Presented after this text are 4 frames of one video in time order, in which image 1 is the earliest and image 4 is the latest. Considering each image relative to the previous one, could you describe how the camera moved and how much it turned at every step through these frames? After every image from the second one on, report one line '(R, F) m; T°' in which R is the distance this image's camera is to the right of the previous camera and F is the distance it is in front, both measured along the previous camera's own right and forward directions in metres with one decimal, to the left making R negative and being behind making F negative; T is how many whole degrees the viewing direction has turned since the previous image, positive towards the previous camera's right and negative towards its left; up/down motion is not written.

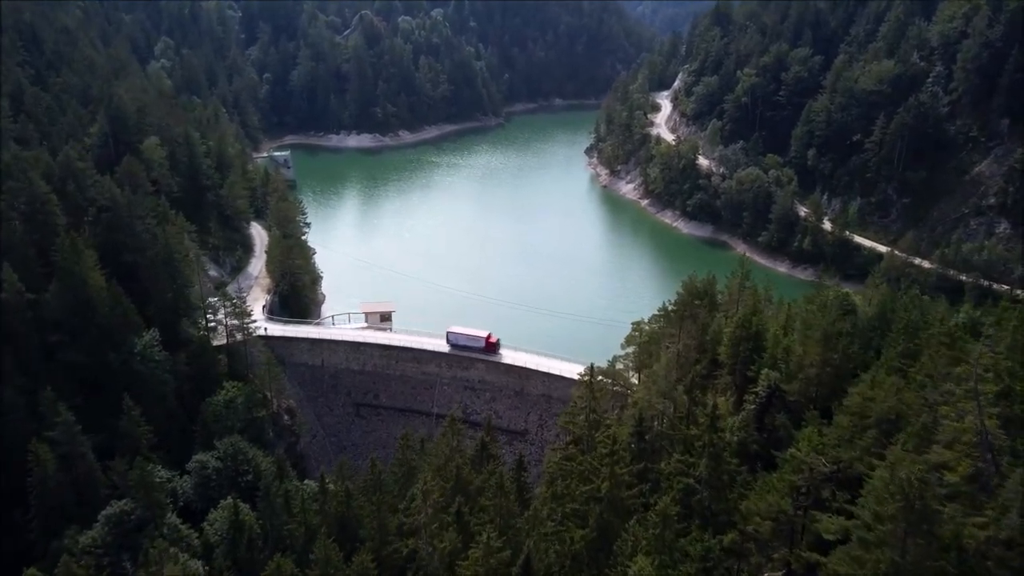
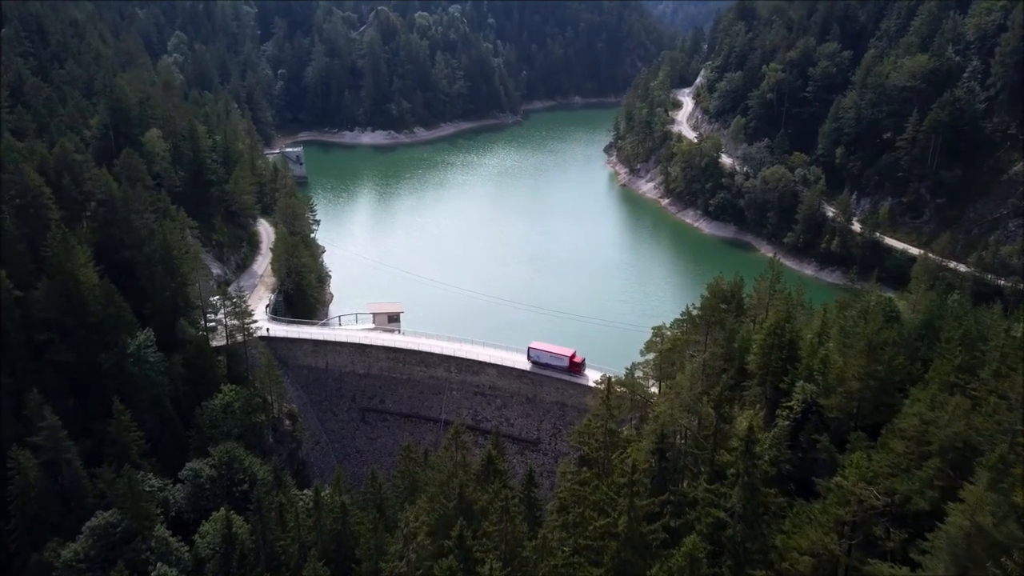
(+0.3, +2.5) m; -1°
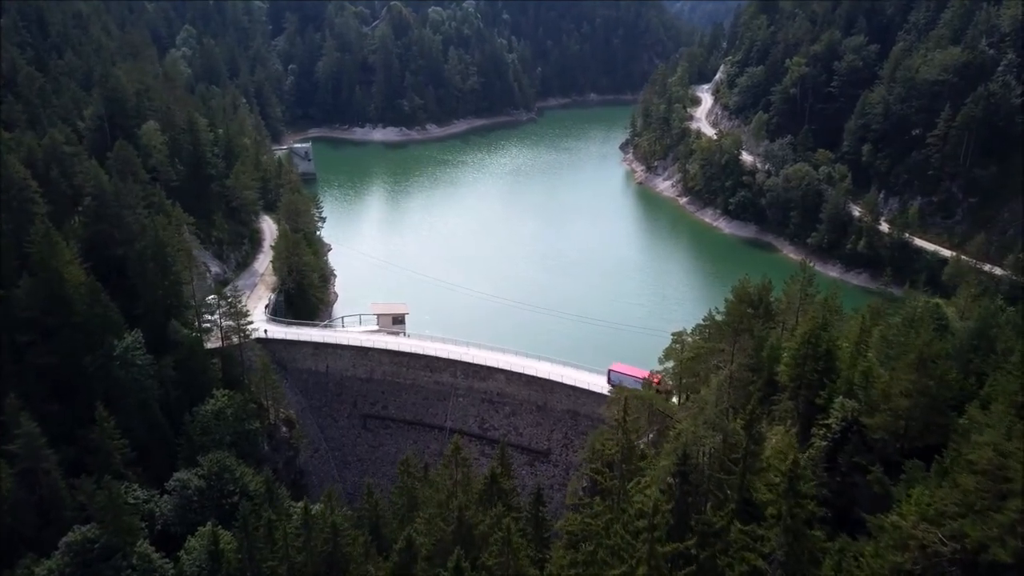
(+0.3, +2.6) m; -1°
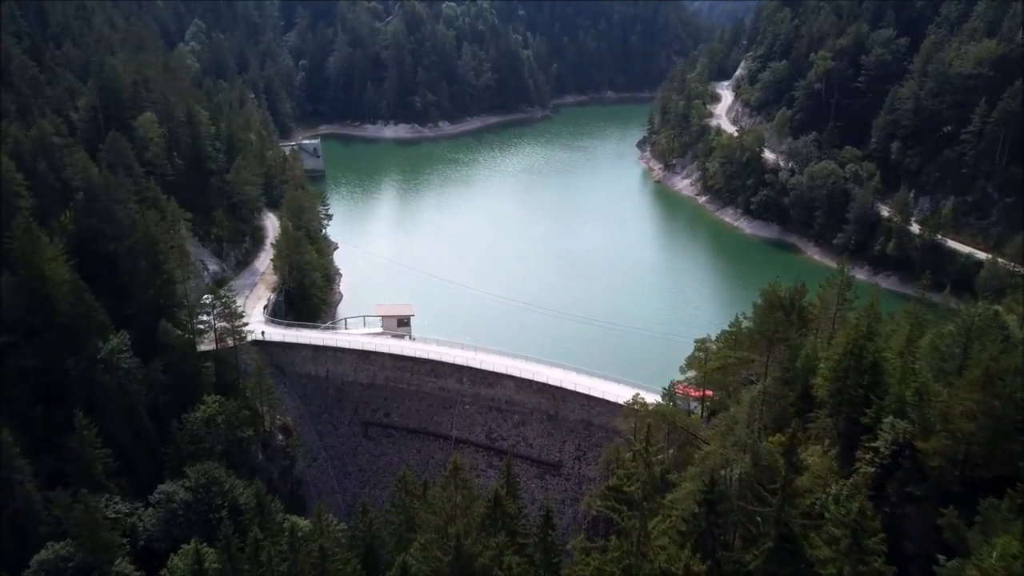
(+0.2, +2.6) m; -1°
